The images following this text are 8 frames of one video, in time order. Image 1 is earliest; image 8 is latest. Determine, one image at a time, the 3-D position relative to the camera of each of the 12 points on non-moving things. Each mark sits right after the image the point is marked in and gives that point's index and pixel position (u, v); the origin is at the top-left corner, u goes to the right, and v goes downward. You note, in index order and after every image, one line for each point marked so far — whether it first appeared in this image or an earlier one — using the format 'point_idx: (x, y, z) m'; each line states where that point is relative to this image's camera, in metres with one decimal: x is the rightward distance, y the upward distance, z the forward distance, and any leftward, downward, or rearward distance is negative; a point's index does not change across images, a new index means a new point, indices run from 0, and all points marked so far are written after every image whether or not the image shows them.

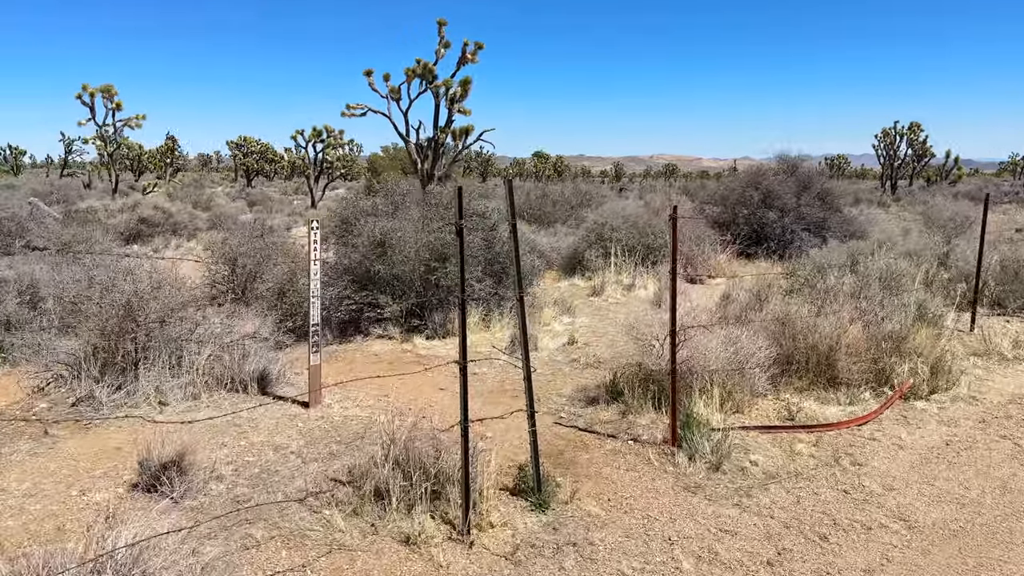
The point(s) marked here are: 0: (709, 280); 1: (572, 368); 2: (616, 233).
0: (+3.5, +0.1, +14.4) m
1: (+0.6, -0.8, +7.9) m
2: (+2.0, +1.0, +15.2) m
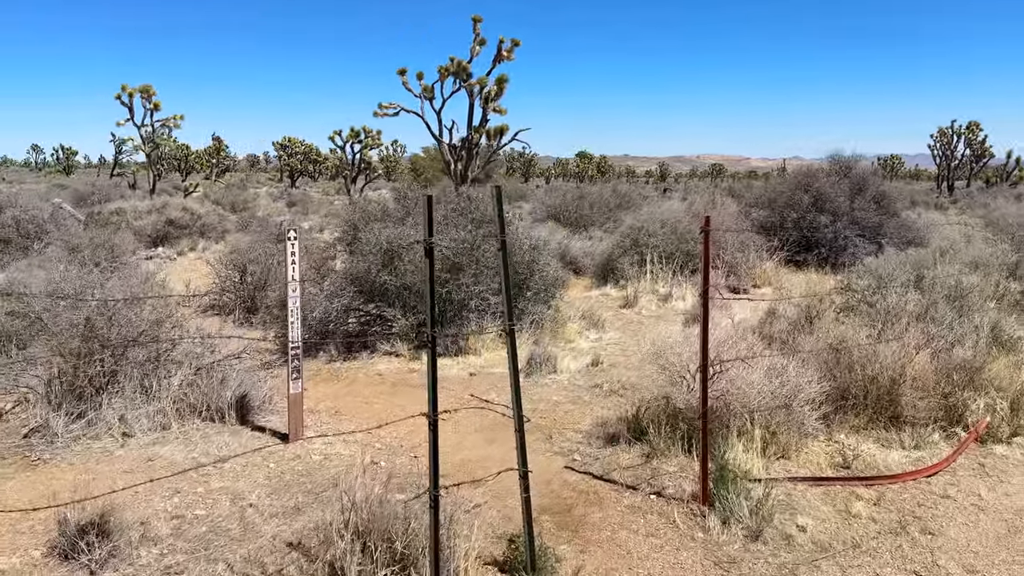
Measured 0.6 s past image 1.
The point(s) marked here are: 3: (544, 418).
0: (+4.0, 0.0, +13.3) m
1: (+0.7, -1.0, +7.0) m
2: (+2.5, +0.9, +14.2) m
3: (+0.3, -1.0, +6.5) m
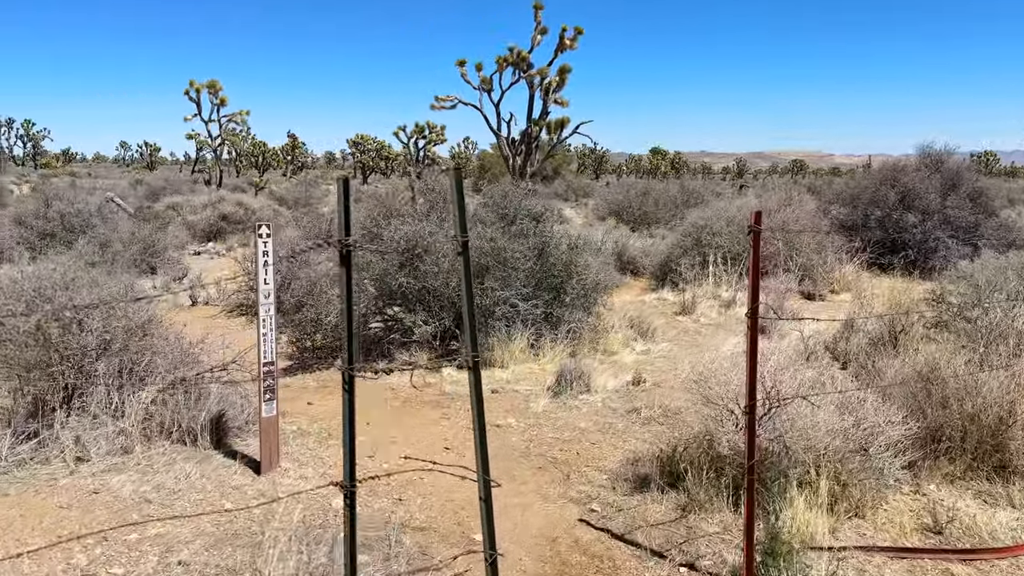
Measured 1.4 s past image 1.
0: (+4.7, -0.1, +12.0) m
1: (+0.9, -1.0, +6.0) m
2: (+3.3, +0.8, +13.0) m
3: (+0.4, -1.1, +5.5) m
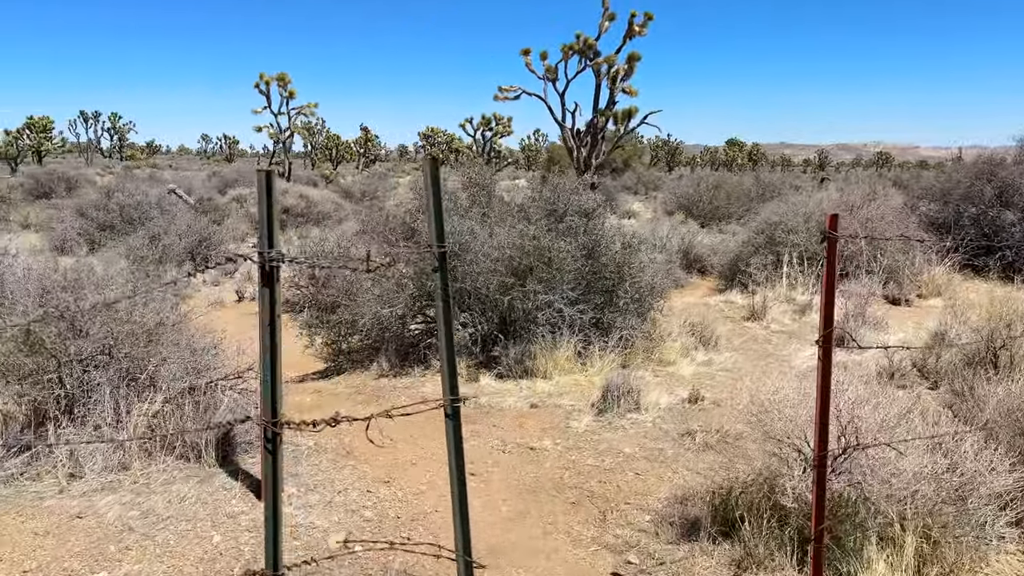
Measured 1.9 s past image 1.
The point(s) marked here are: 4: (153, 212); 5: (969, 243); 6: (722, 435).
0: (+5.5, -0.2, +10.9) m
1: (+1.1, -1.1, +5.3) m
2: (+4.2, +0.8, +12.0) m
3: (+0.6, -1.2, +4.8) m
4: (-6.8, +1.5, +15.4) m
5: (+7.5, +0.7, +13.3) m
6: (+1.4, -1.0, +5.5) m
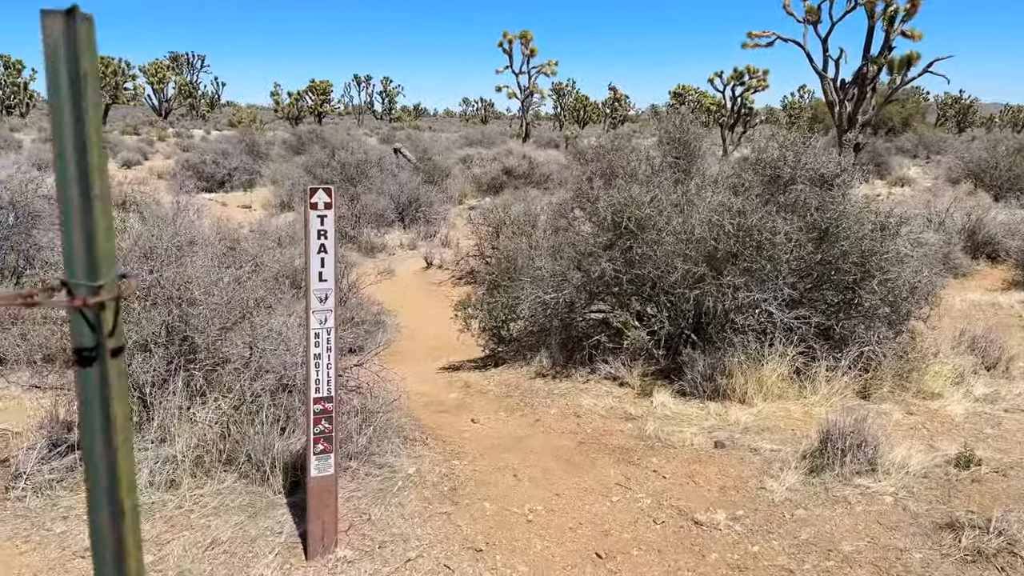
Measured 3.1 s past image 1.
0: (+7.6, -0.3, +7.4) m
1: (+1.8, -1.1, +3.4) m
2: (+6.8, +0.7, +8.8) m
3: (+1.1, -1.2, +3.1) m
4: (-2.7, +2.2, +15.2) m
5: (+10.4, +0.6, +9.0) m
6: (+2.1, -1.1, +3.5) m
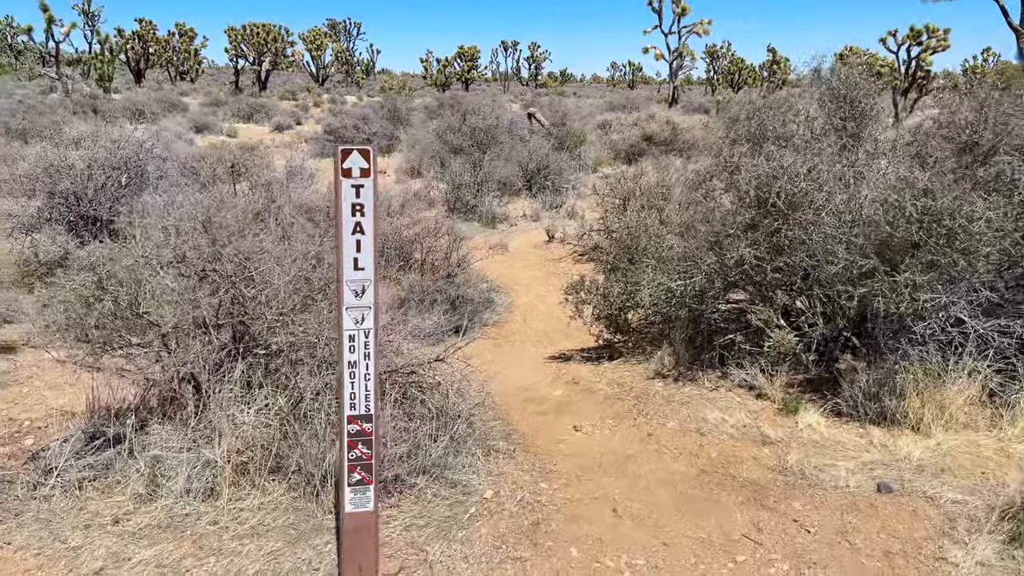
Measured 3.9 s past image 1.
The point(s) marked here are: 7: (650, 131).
0: (+8.5, -0.5, +5.2) m
1: (+2.0, -1.2, +2.3) m
2: (+7.9, +0.7, +6.7) m
3: (+1.3, -1.3, +2.1) m
4: (-0.2, +2.8, +14.5) m
5: (+11.5, +0.3, +6.3) m
6: (+2.4, -1.2, +2.3) m
7: (+2.8, +3.2, +16.3) m
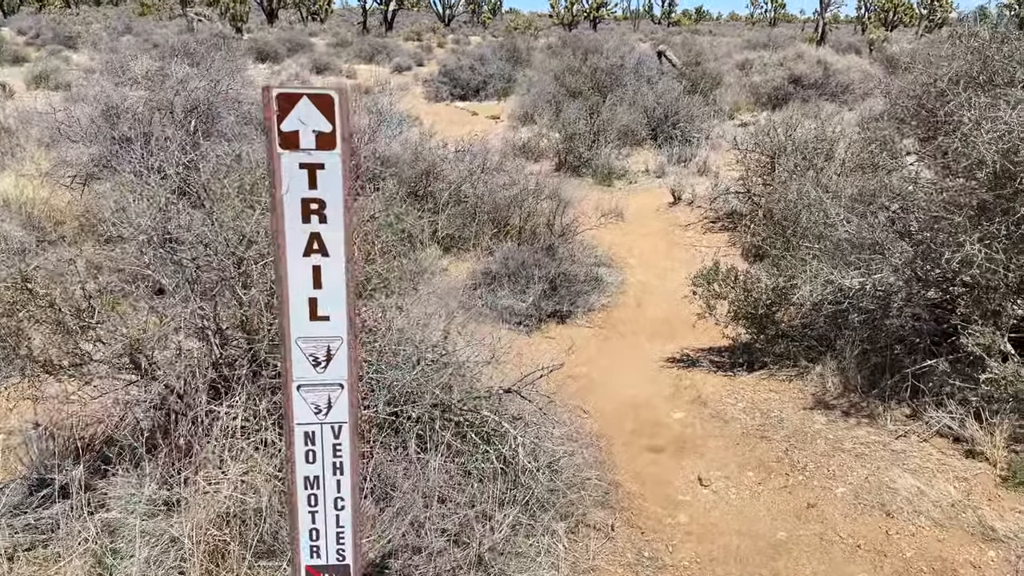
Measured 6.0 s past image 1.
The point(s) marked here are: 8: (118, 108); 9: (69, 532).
0: (+9.0, -0.8, +2.8) m
1: (+2.1, -1.4, +0.9) m
2: (+8.6, +0.5, +4.2) m
3: (+1.3, -1.5, +0.8) m
4: (+1.8, +3.4, +13.0) m
5: (+12.1, 0.0, +3.4) m
6: (+2.5, -1.4, +0.9) m
7: (+5.1, +3.8, +14.3) m
8: (-3.1, +1.4, +6.3) m
9: (-1.3, -0.8, +2.5) m
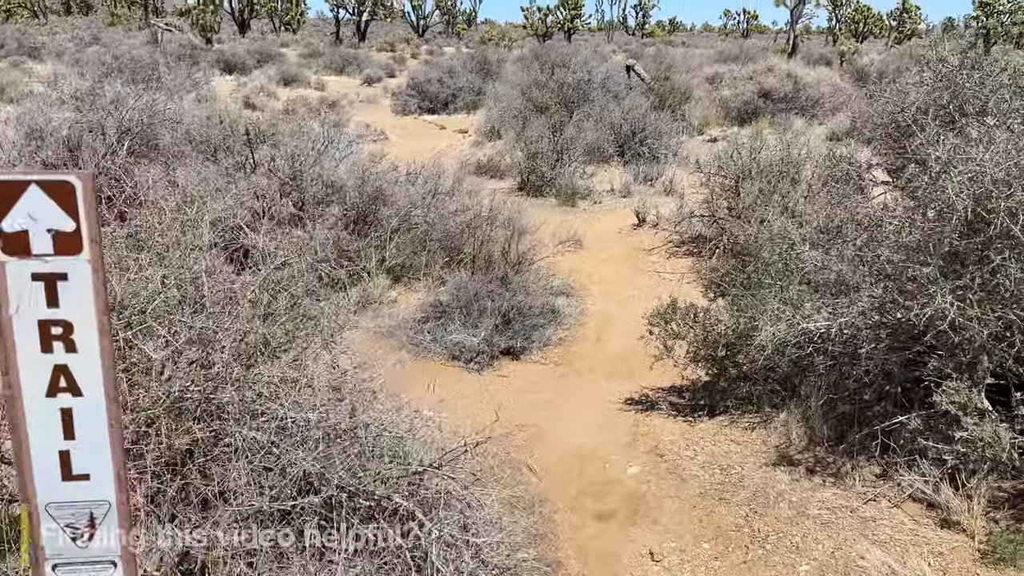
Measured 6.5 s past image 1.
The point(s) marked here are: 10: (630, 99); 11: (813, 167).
0: (+8.7, -1.0, +2.7) m
1: (+1.9, -1.6, +0.6) m
2: (+8.3, +0.3, +4.1) m
3: (+1.1, -1.6, +0.5) m
4: (+1.3, +3.1, +12.8) m
5: (+11.8, -0.2, +3.3) m
6: (+2.3, -1.6, +0.6) m
7: (+4.5, +3.5, +14.1) m
8: (-3.4, +1.2, +5.9) m
9: (-1.6, -1.0, +2.2) m
10: (+1.8, +2.9, +12.4) m
11: (+2.2, +0.9, +5.9) m
